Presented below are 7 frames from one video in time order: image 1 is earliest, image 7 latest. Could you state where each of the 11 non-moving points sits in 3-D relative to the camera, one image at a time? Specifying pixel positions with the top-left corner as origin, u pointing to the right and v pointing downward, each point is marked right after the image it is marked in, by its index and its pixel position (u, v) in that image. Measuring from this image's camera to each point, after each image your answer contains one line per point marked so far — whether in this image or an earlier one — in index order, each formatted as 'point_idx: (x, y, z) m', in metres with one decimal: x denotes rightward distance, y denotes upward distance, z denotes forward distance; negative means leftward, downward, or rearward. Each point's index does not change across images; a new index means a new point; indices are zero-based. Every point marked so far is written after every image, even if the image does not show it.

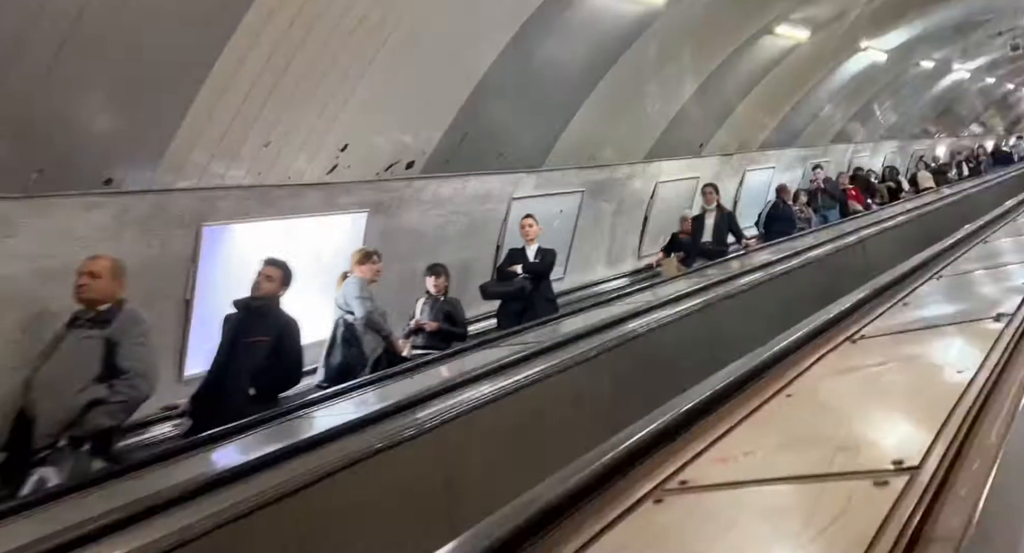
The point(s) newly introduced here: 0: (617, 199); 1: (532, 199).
0: (+1.1, +0.8, +9.1) m
1: (+0.1, +0.7, +7.3) m
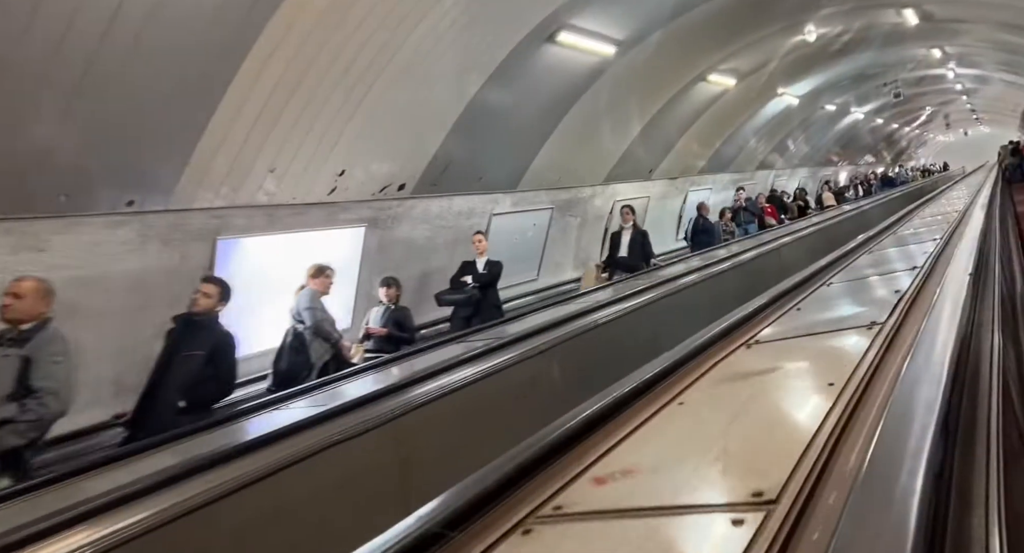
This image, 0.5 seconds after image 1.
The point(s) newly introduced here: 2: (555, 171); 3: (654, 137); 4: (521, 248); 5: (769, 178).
0: (+0.8, +0.7, +9.8) m
1: (-0.1, +0.6, +7.9) m
2: (+0.4, +1.1, +8.7) m
3: (+1.8, +1.8, +10.6) m
4: (+0.1, +0.3, +8.5) m
5: (+5.0, +1.9, +16.4) m
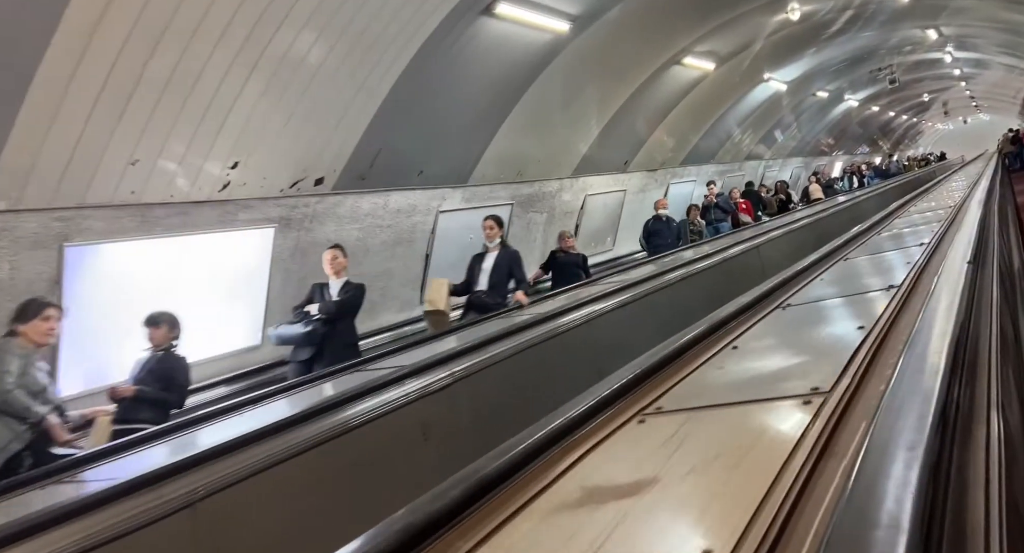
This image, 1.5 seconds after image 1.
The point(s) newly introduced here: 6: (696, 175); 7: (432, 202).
0: (+0.4, +0.7, +9.1) m
1: (-0.5, +0.5, +7.2) m
2: (0.0, +1.0, +7.9) m
3: (+1.4, +1.8, +9.8) m
4: (-0.3, +0.3, +7.8) m
5: (+4.6, +2.0, +15.6) m
6: (+2.8, +1.5, +12.7) m
7: (-0.6, +0.6, +6.8) m
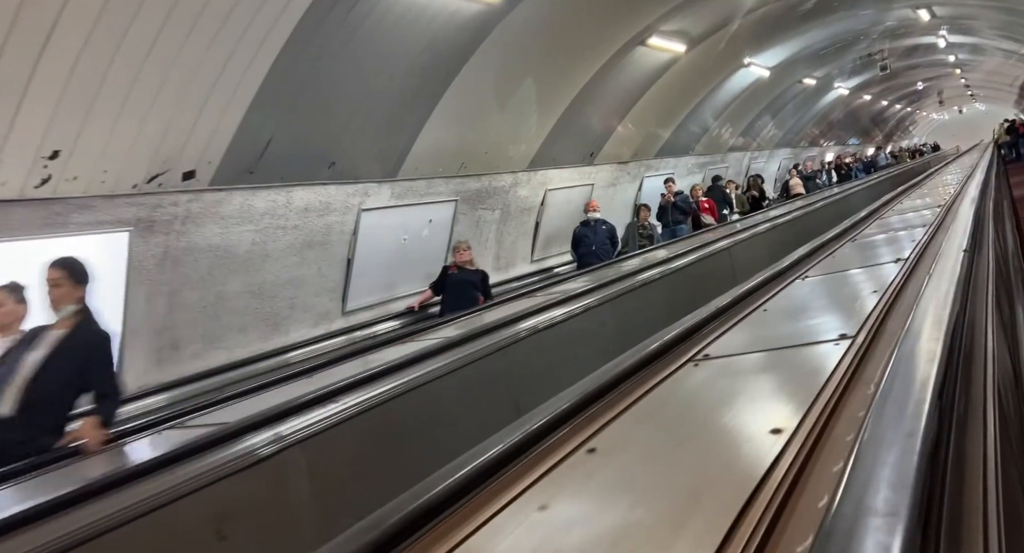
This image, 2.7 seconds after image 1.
0: (-0.1, +0.7, +8.2) m
1: (-1.0, +0.5, +6.4) m
2: (-0.5, +1.0, +7.1) m
3: (+0.9, +1.8, +9.0) m
4: (-0.8, +0.2, +7.0) m
5: (+4.0, +2.1, +14.8) m
6: (+2.3, +1.5, +11.9) m
7: (-1.1, +0.6, +5.9) m
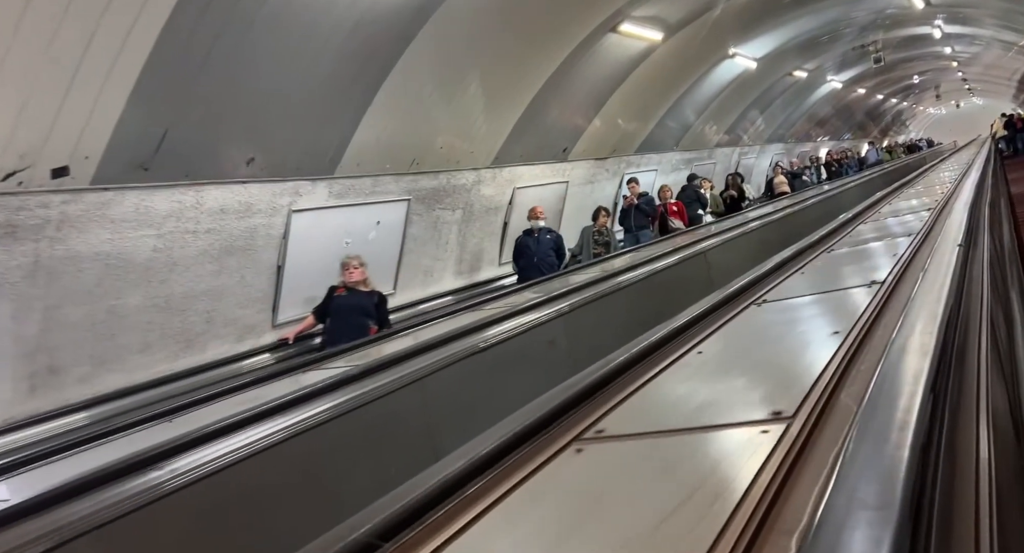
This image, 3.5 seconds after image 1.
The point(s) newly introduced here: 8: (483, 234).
0: (-0.5, +0.6, +7.6) m
1: (-1.3, +0.4, +5.8) m
2: (-0.9, +1.0, +6.5) m
3: (+0.5, +1.7, +8.4) m
4: (-1.1, +0.2, +6.4) m
5: (+3.7, +2.0, +14.2) m
6: (+1.9, +1.5, +11.3) m
7: (-1.5, +0.5, +5.3) m
8: (-0.3, +0.4, +8.2) m
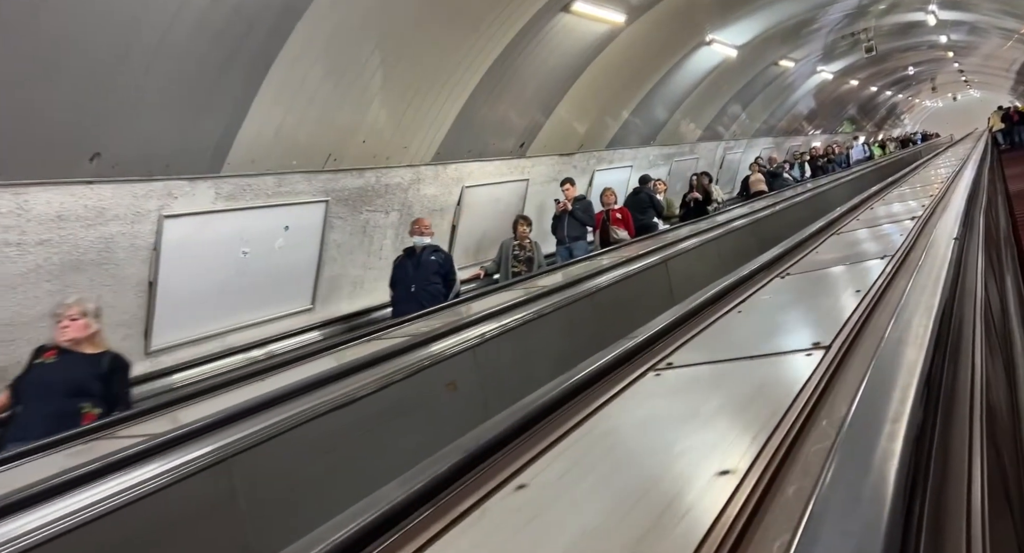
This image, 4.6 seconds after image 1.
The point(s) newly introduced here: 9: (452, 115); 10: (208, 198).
0: (-1.0, +0.6, +6.8) m
1: (-1.8, +0.3, +4.9) m
2: (-1.3, +0.9, +5.6) m
3: (0.0, +1.6, +7.5) m
4: (-1.6, +0.1, +5.5) m
5: (+3.2, +2.0, +13.3) m
6: (+1.4, +1.5, +10.4) m
7: (-1.9, +0.4, +4.4) m
8: (-0.8, +0.3, +7.3) m
9: (-0.6, +1.2, +6.9) m
10: (-1.8, +0.4, +4.9) m
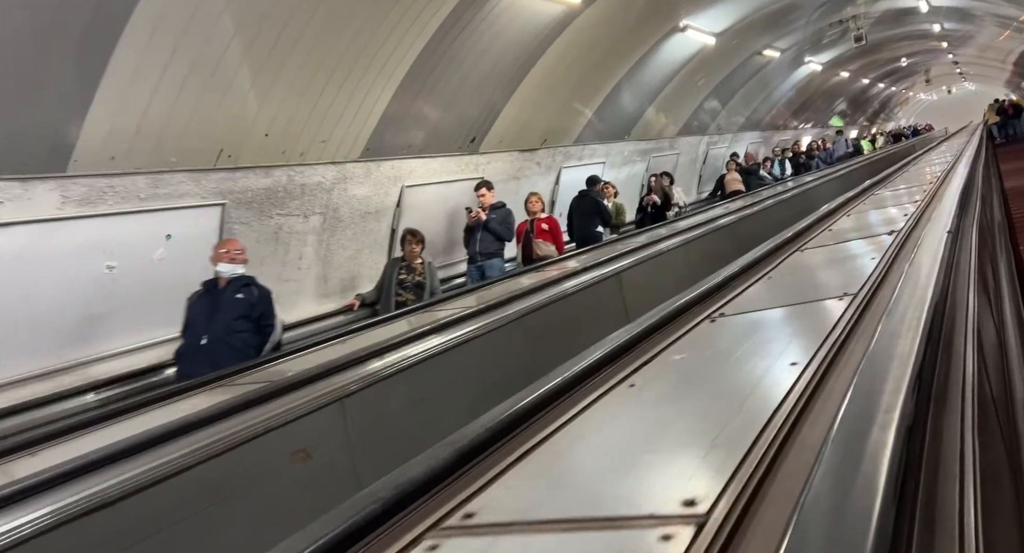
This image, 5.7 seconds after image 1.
0: (-1.4, +0.5, +5.9) m
1: (-2.2, +0.2, +4.0) m
2: (-1.8, +0.8, +4.7) m
3: (-0.4, +1.5, +6.7) m
4: (-2.1, 0.0, +4.6) m
5: (+2.6, +1.9, +12.5) m
6: (+0.9, +1.4, +9.6) m
7: (-2.4, +0.3, +3.6) m
8: (-1.2, +0.2, +6.5) m
9: (-1.0, +1.1, +6.0) m
10: (-2.2, +0.3, +4.0) m
